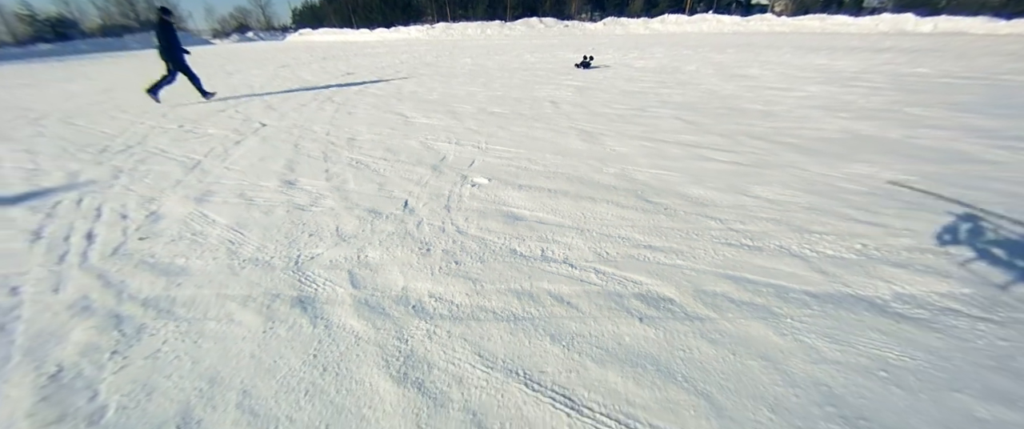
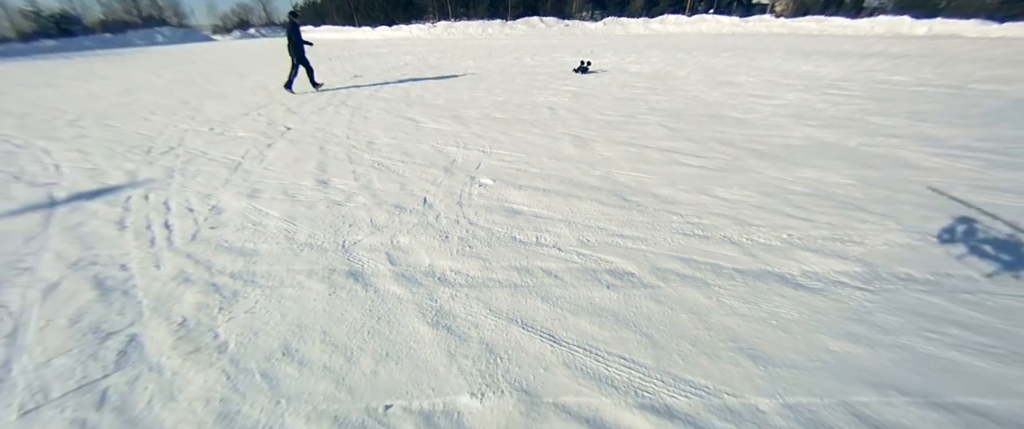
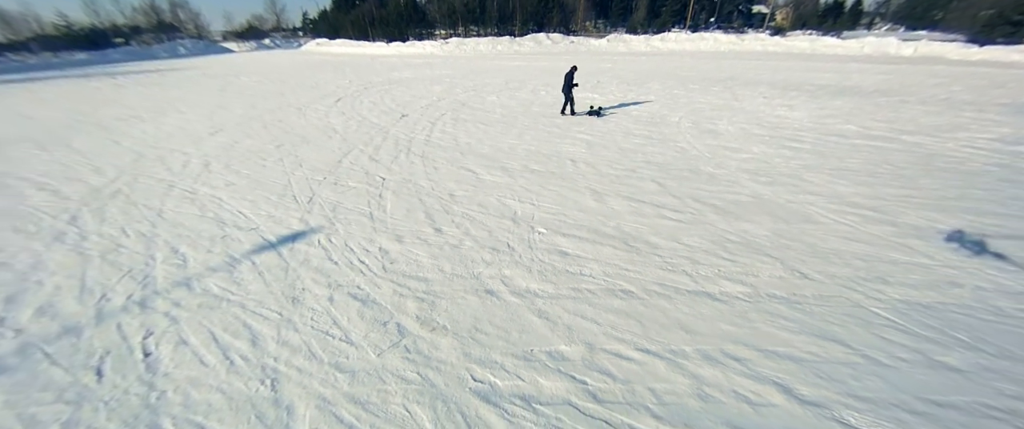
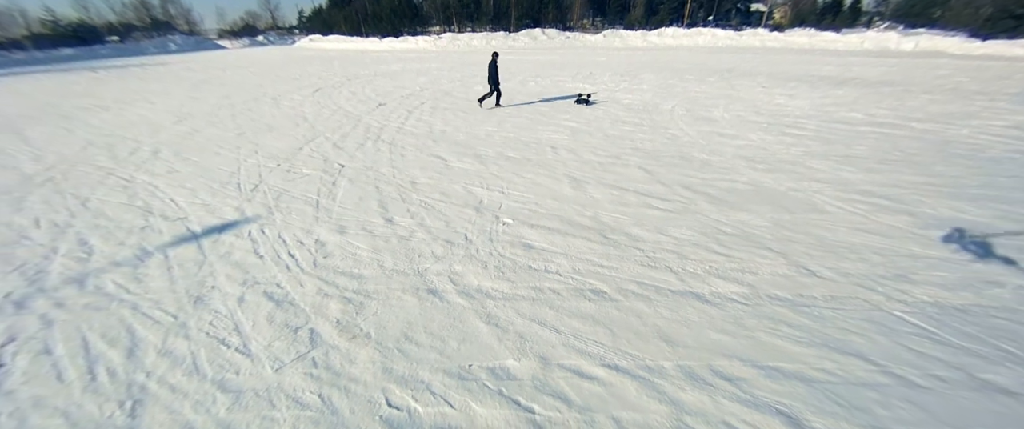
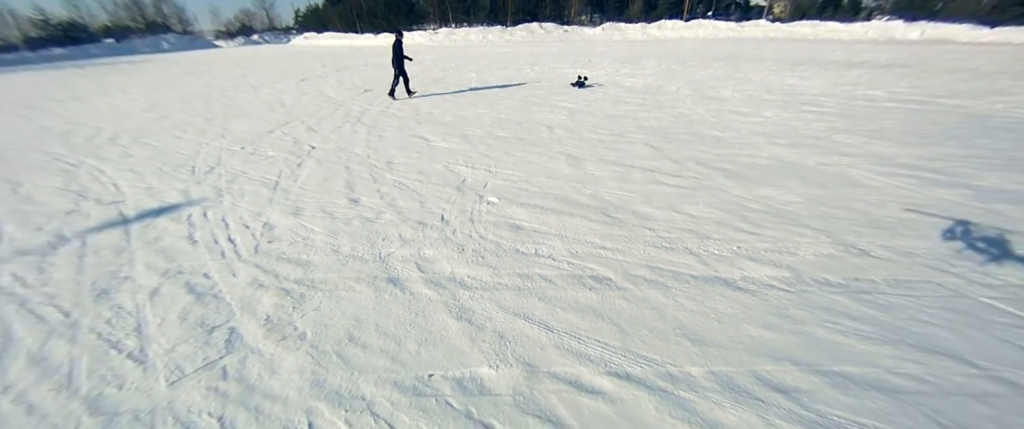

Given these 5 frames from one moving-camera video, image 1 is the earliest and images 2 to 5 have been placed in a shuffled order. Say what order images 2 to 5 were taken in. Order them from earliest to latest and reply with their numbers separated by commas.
2, 5, 4, 3
